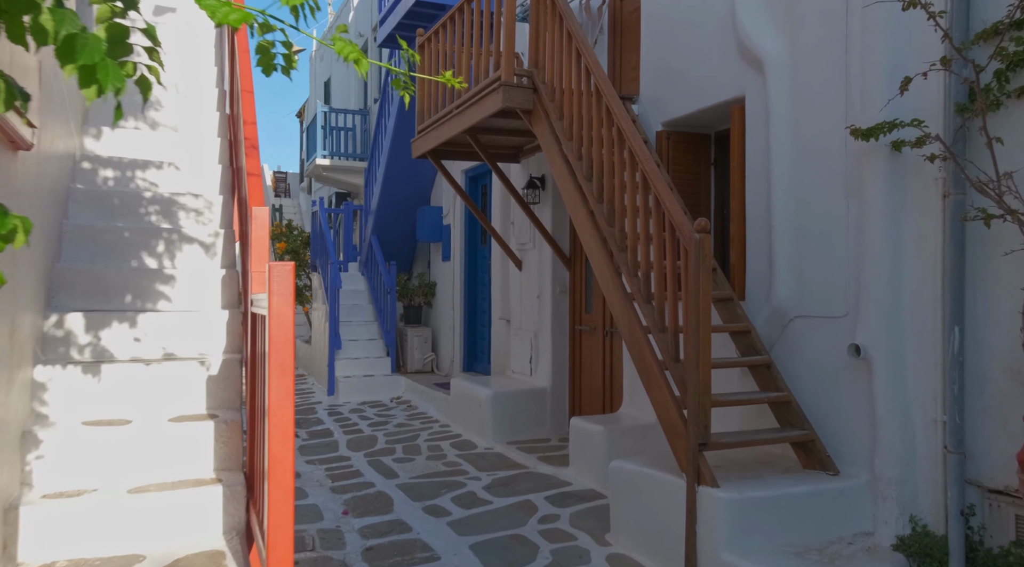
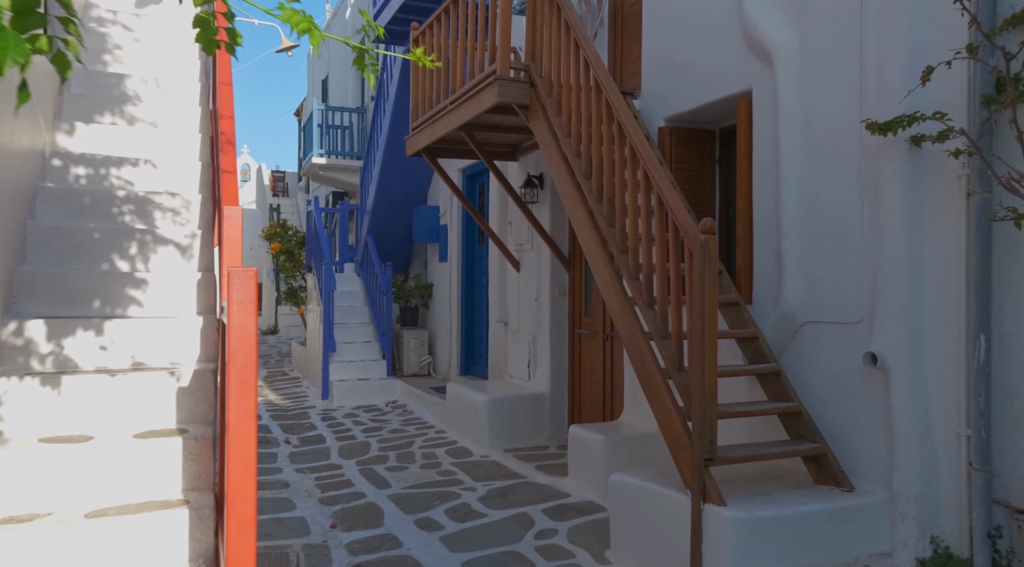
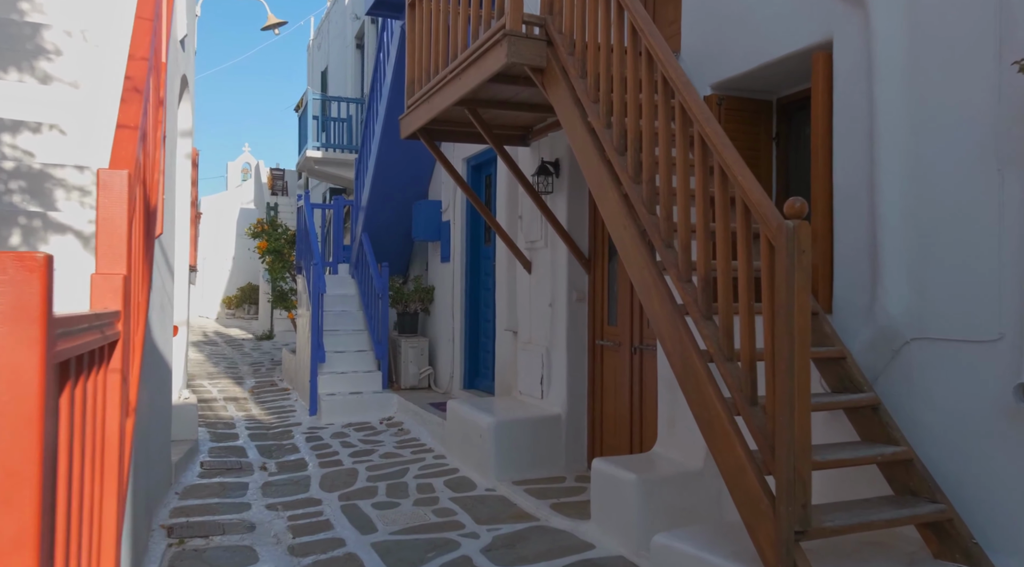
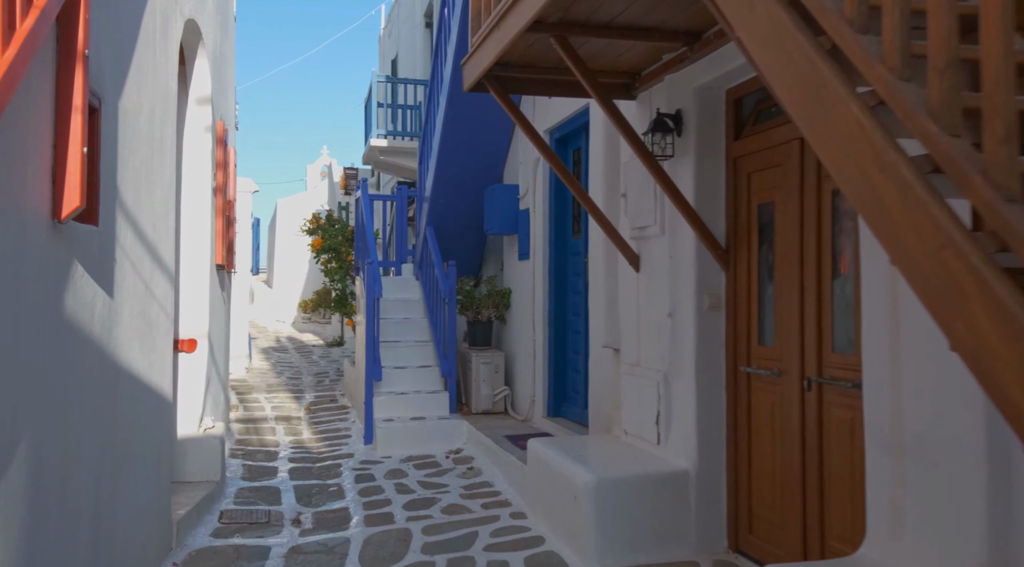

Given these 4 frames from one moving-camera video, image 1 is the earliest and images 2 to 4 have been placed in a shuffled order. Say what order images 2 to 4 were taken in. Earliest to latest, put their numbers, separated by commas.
2, 3, 4
